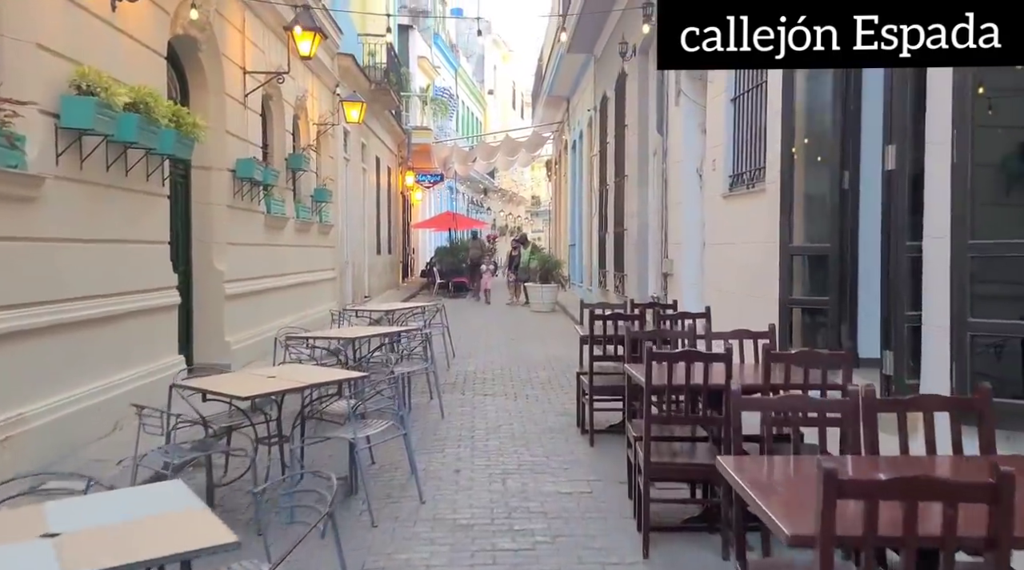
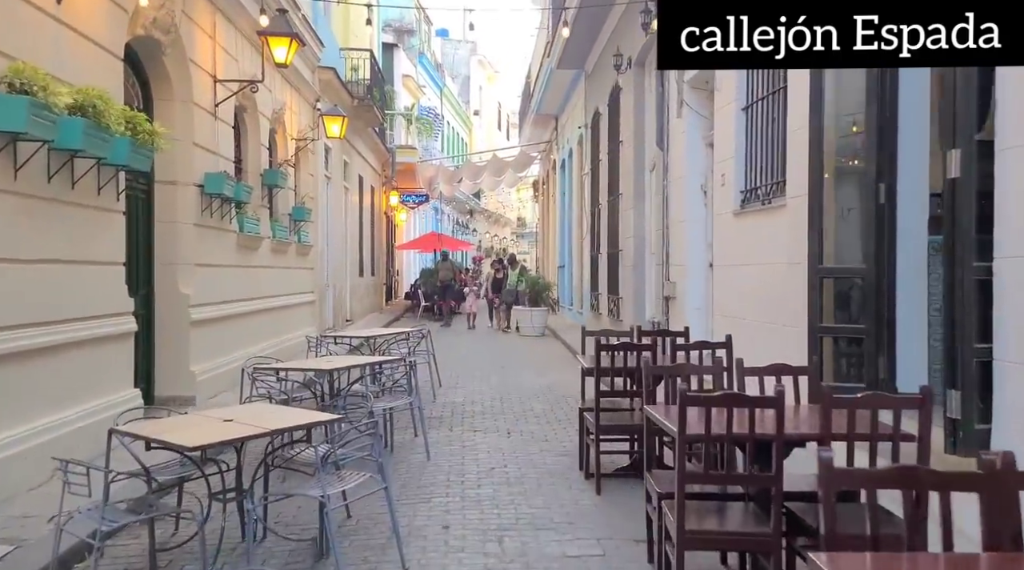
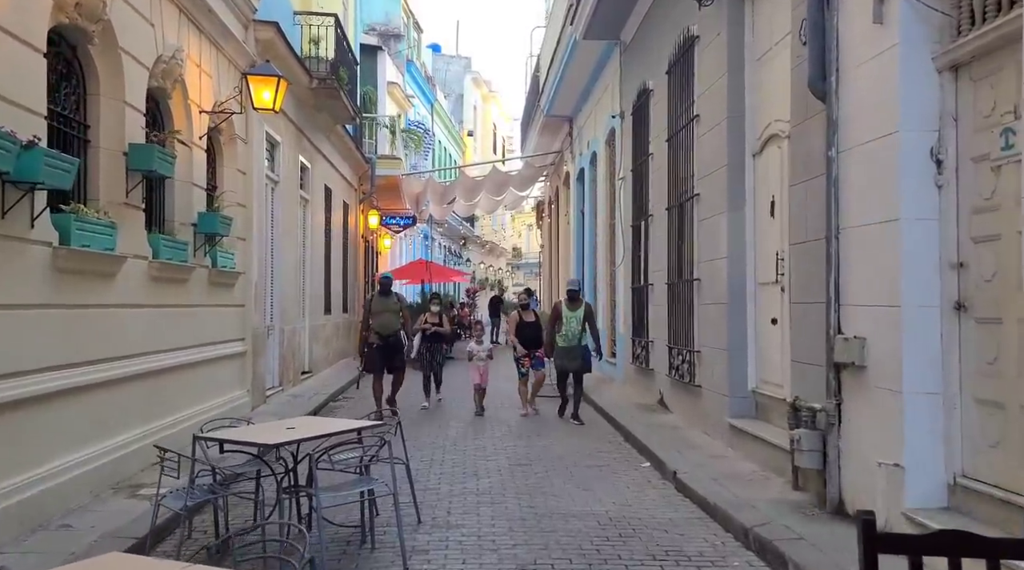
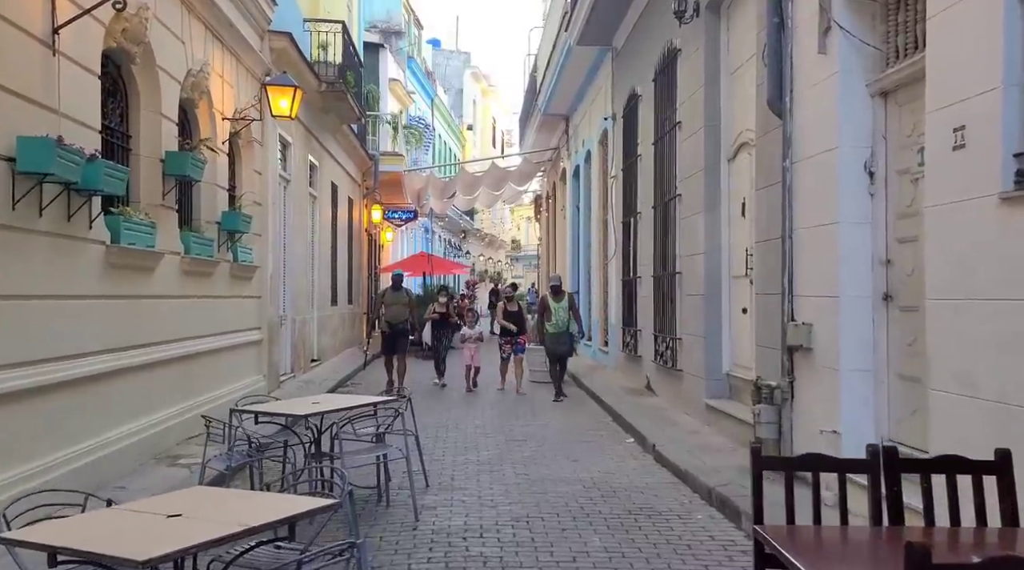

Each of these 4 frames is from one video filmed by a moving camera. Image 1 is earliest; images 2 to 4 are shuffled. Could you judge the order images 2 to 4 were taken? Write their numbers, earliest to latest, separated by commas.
2, 4, 3
